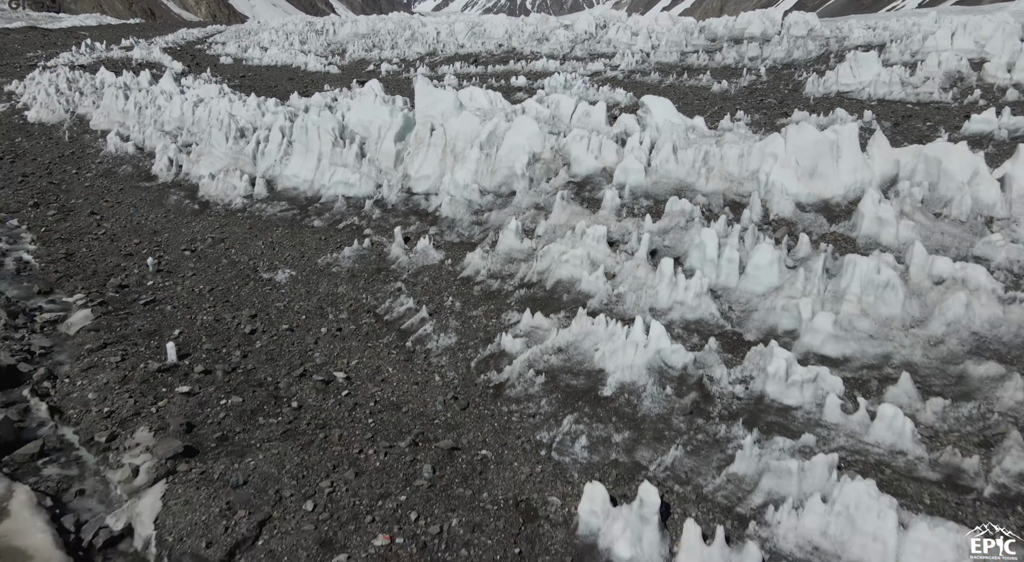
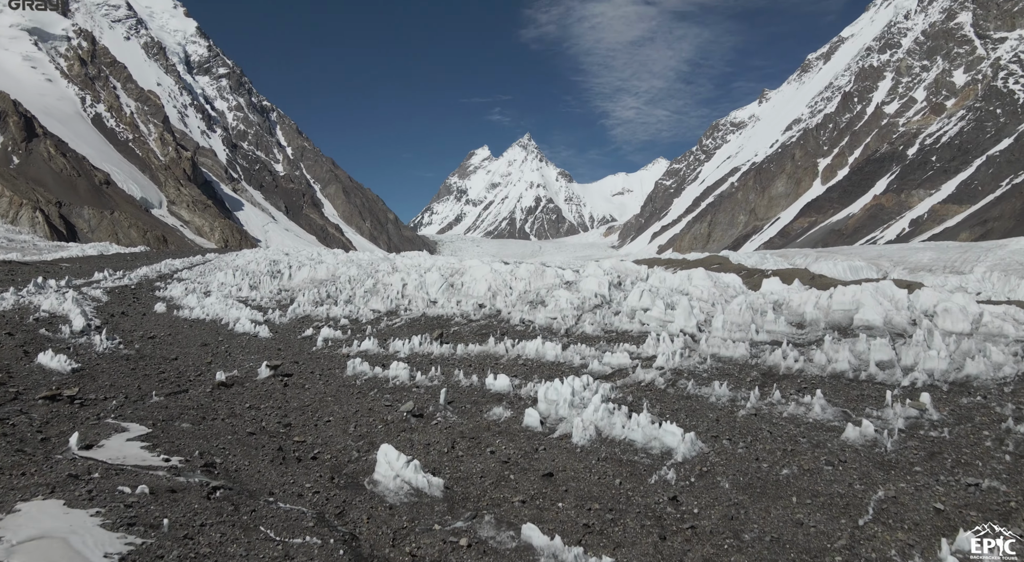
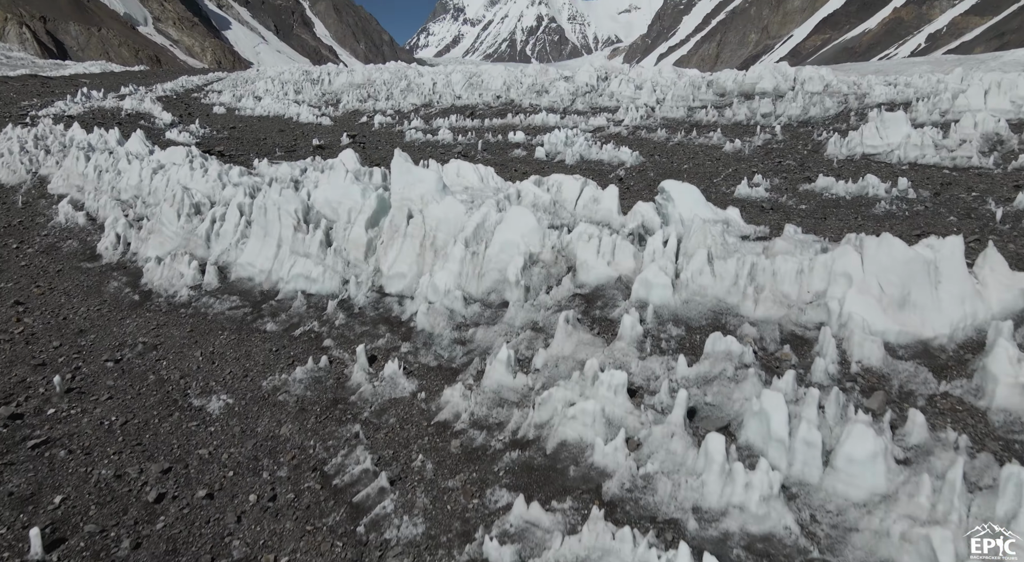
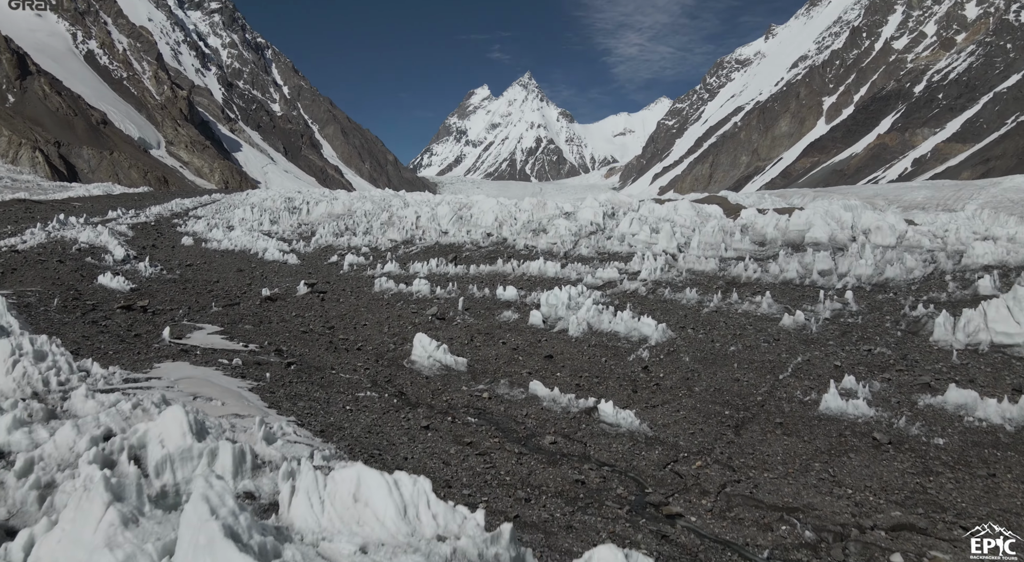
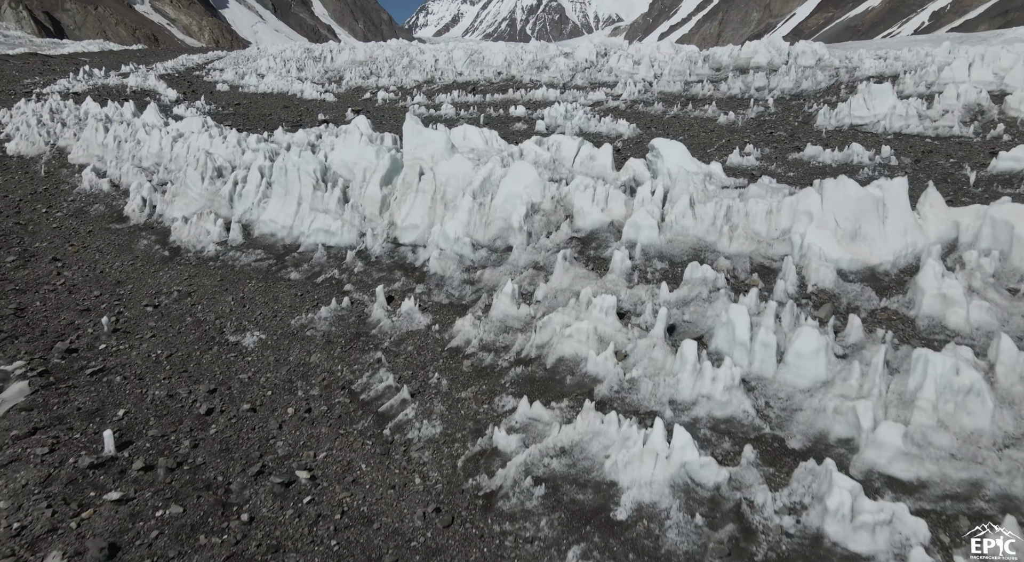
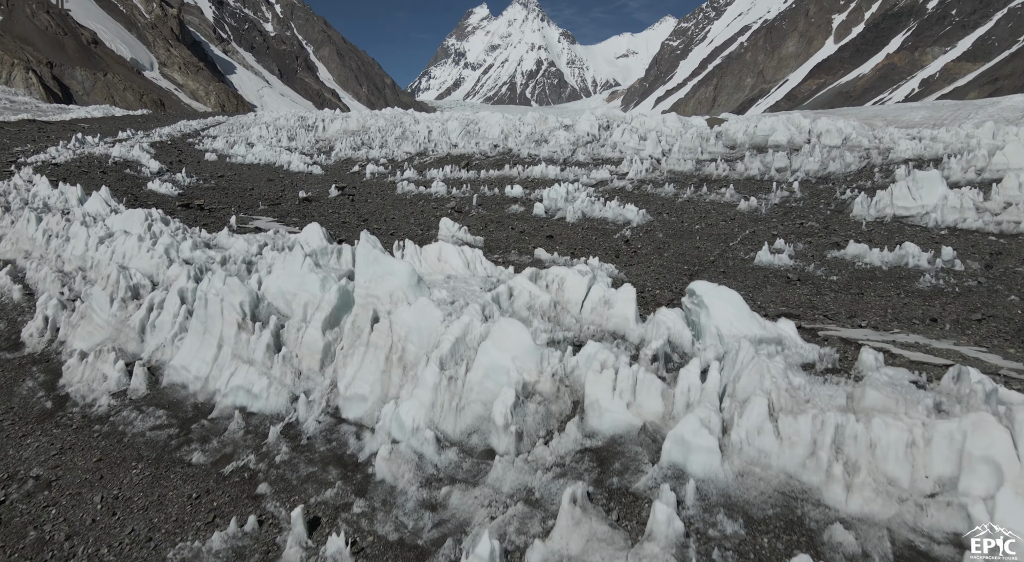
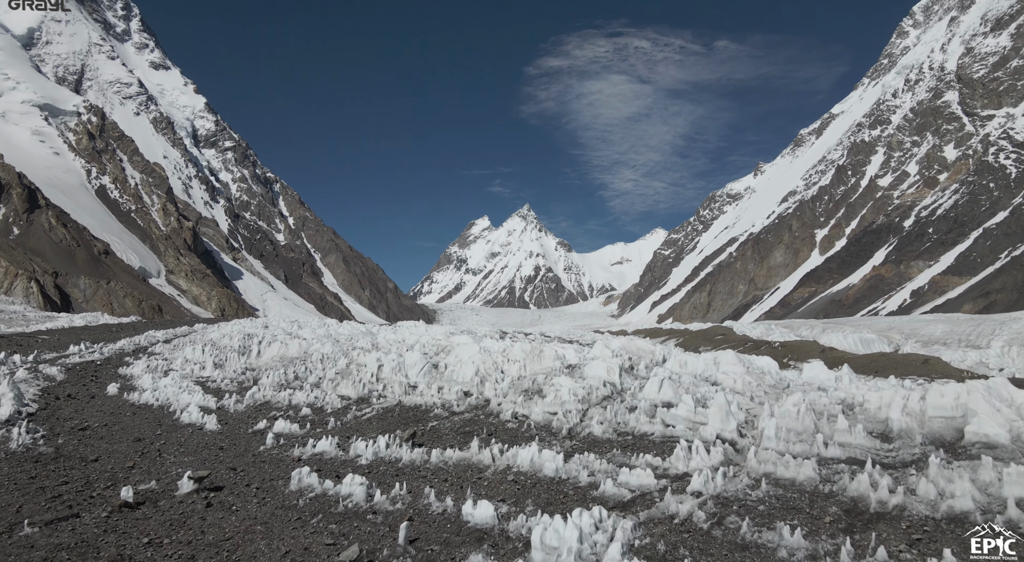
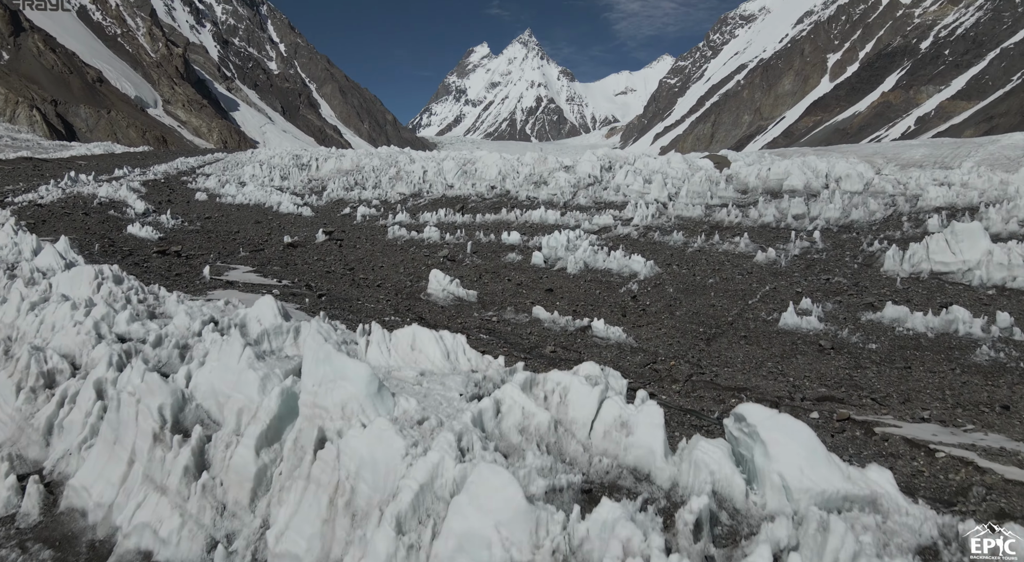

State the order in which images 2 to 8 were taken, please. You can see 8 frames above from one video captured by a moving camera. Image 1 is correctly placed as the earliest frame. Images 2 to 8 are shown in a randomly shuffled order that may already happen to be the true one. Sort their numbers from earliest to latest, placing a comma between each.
5, 3, 6, 8, 4, 2, 7
